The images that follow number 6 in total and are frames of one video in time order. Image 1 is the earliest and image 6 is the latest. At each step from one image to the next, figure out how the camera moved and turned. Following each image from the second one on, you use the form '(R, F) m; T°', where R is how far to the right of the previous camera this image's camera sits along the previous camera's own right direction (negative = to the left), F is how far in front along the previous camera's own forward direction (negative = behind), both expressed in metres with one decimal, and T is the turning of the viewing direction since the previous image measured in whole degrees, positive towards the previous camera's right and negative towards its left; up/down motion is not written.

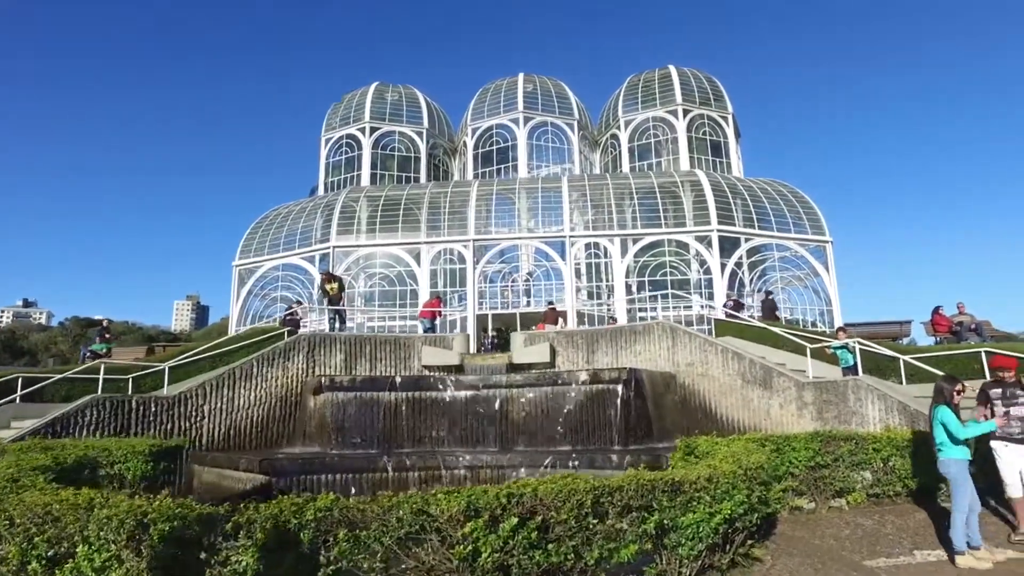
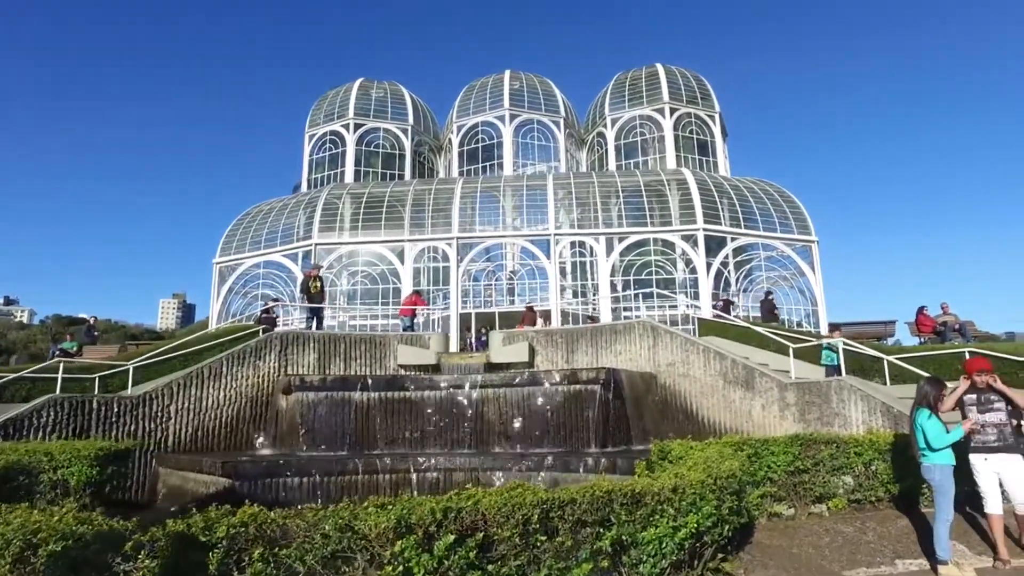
(+0.3, +0.4) m; +1°
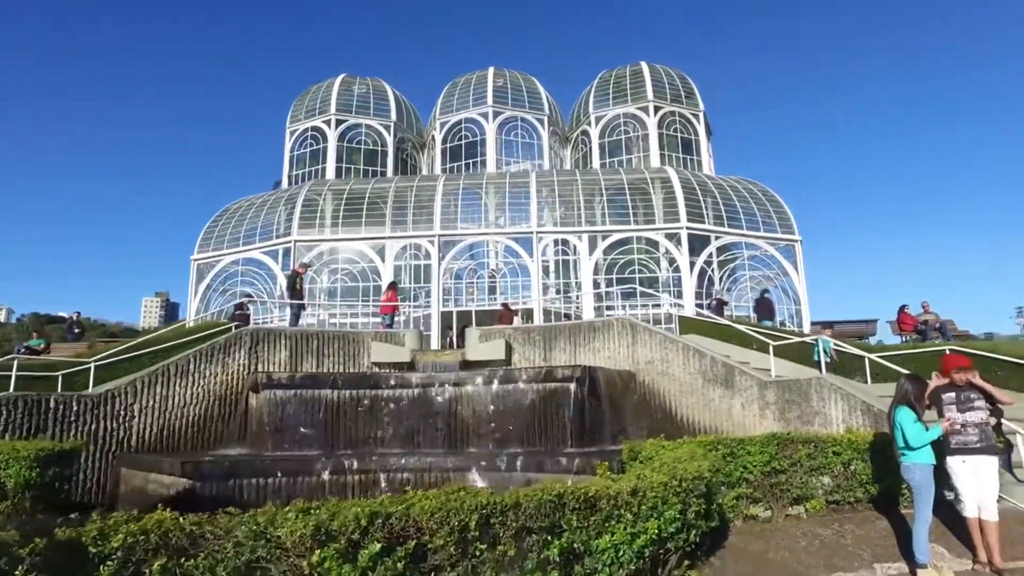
(+0.2, +0.4) m; +1°
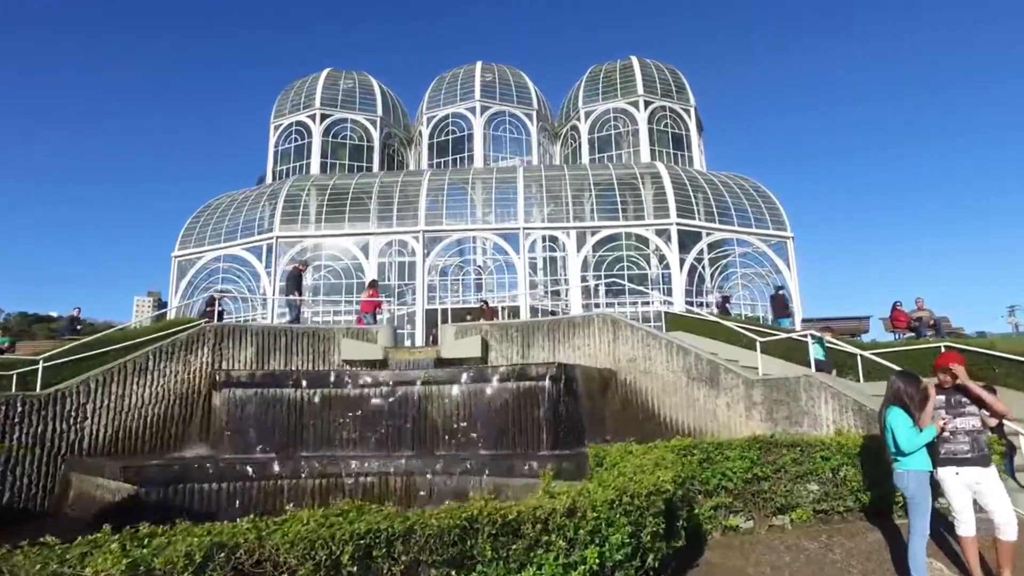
(+0.4, +0.7) m; 0°
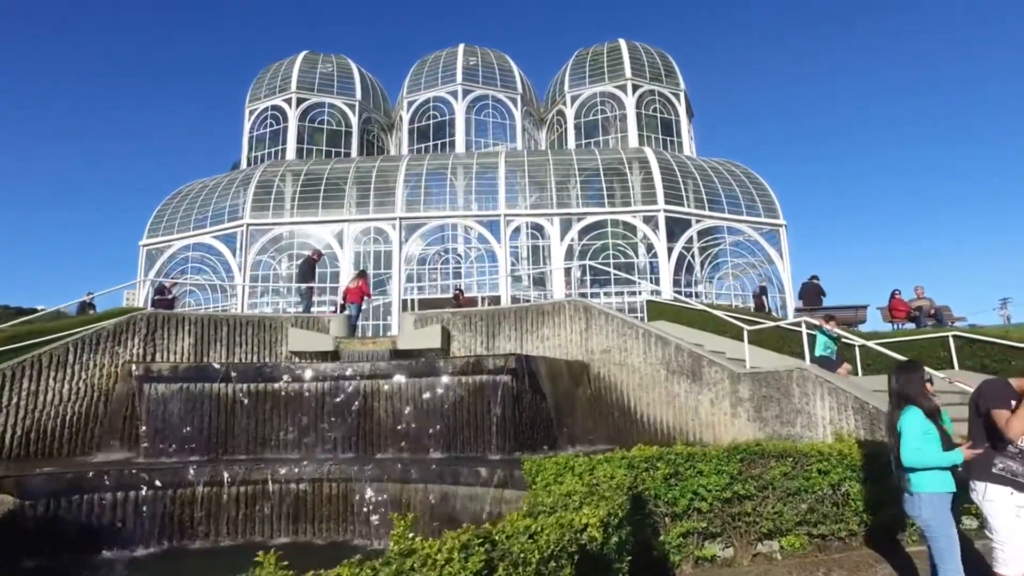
(+0.6, +1.4) m; +1°
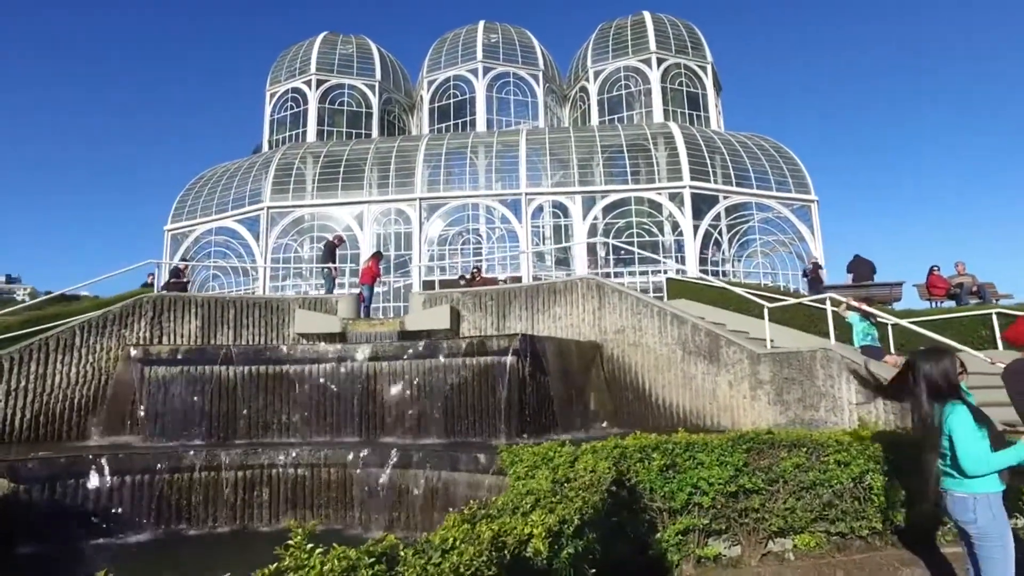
(+0.4, +0.5) m; -3°
